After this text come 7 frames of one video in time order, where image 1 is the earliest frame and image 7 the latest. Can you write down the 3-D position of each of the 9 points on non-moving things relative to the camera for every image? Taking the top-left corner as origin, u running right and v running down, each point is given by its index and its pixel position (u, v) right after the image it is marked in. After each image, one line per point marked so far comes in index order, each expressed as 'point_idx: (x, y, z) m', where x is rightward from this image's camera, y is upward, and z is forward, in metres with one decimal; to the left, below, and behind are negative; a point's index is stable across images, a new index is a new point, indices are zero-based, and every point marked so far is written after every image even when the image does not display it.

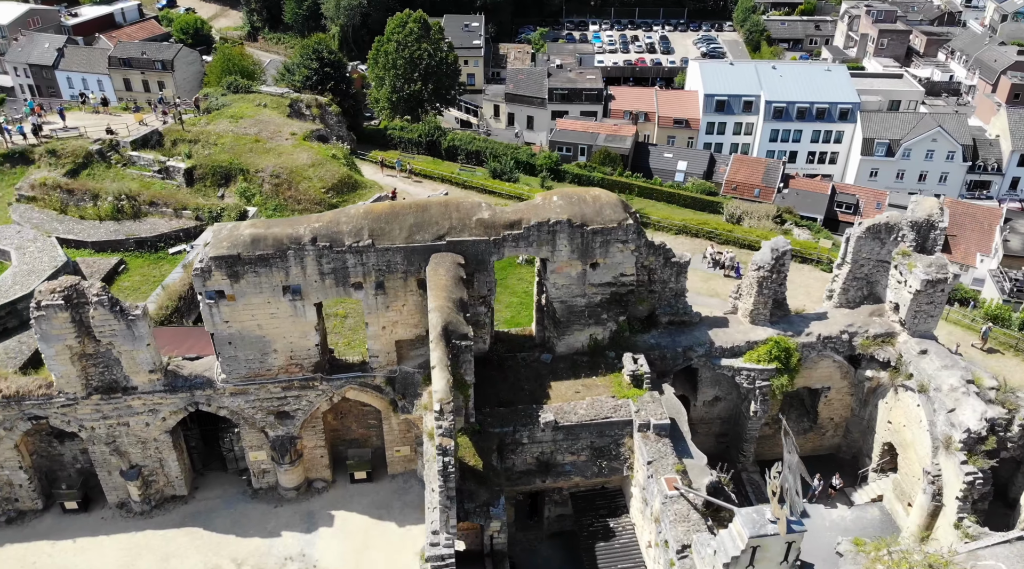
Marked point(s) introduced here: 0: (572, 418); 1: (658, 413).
0: (+1.4, -3.2, +19.9) m
1: (+3.5, -3.1, +19.9) m
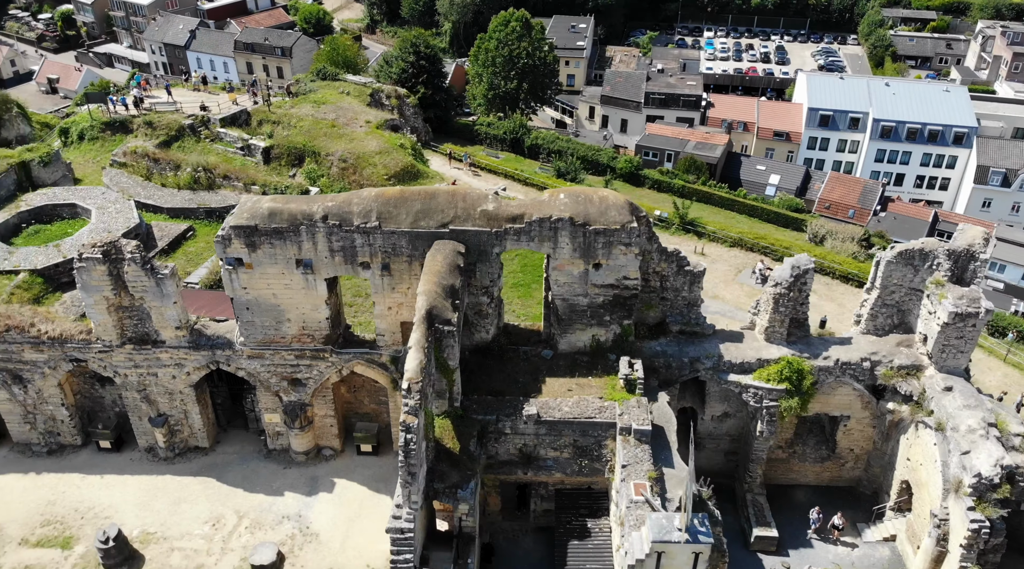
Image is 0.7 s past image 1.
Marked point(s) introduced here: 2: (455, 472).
0: (+1.1, -3.2, +20.1) m
1: (+3.1, -3.2, +19.8) m
2: (-1.3, -4.4, +19.1) m
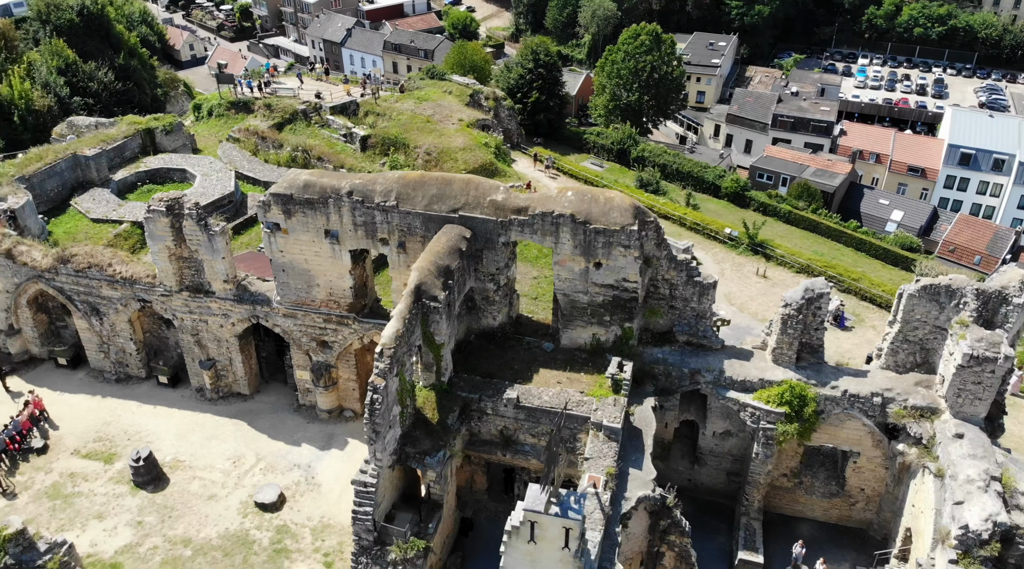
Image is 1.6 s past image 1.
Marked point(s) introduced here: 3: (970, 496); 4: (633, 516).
0: (+0.6, -3.0, +20.8) m
1: (+2.6, -3.3, +20.2) m
2: (-2.1, -3.8, +20.2) m
3: (+10.7, -4.9, +19.0) m
4: (+2.8, -5.5, +19.3) m
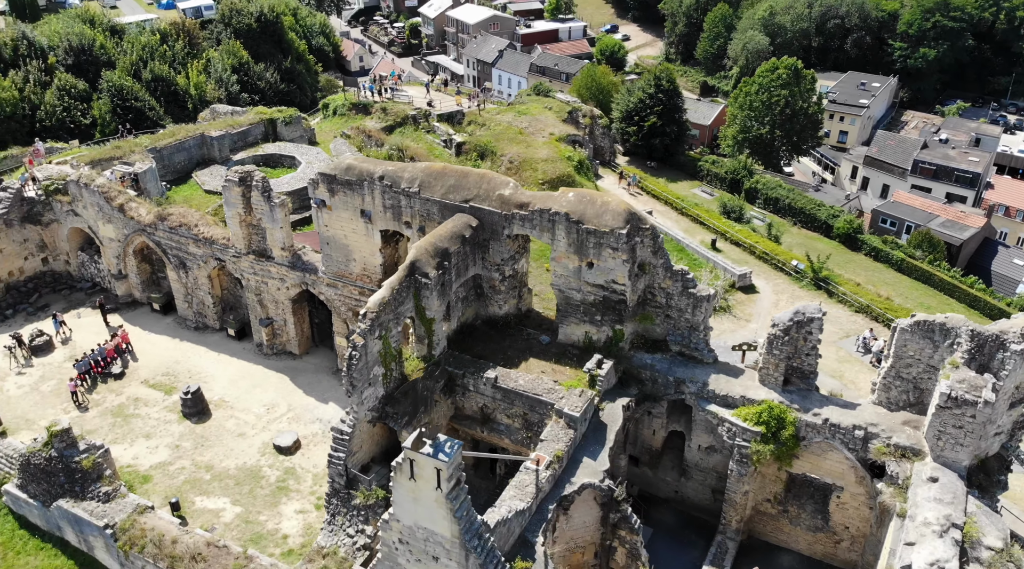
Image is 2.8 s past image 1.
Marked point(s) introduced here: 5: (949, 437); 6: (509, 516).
0: (0.0, -2.7, +22.2) m
1: (+1.7, -3.2, +21.1) m
2: (-2.8, -3.2, +22.1) m
3: (+9.2, -5.7, +18.3) m
4: (+1.6, -5.4, +20.2) m
5: (+10.5, -3.7, +19.7) m
6: (-0.1, -5.0, +17.9) m
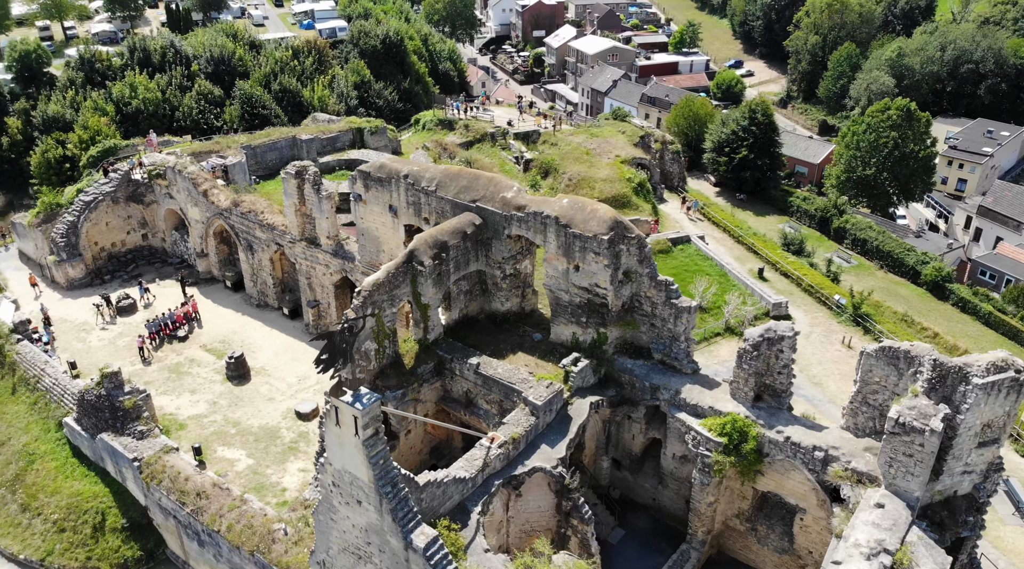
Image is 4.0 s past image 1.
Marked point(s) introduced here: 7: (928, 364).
0: (-0.6, -2.5, +23.7) m
1: (+0.9, -3.1, +22.4) m
2: (-3.4, -2.8, +24.1) m
3: (+7.6, -6.1, +18.3) m
4: (+0.4, -5.2, +21.4) m
5: (+9.3, -4.3, +19.5) m
6: (-1.6, -4.7, +19.5) m
7: (+10.1, -2.0, +19.8) m
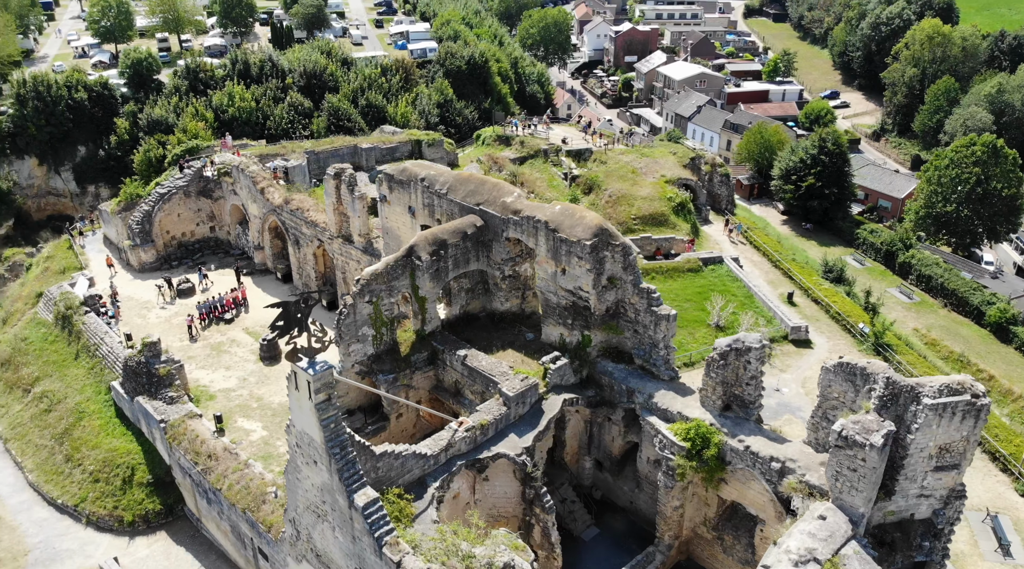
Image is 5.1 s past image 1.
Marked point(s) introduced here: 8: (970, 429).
0: (-1.1, -2.4, +25.2) m
1: (+0.2, -3.1, +23.6) m
2: (-3.9, -2.6, +25.9) m
3: (+6.1, -6.4, +18.7) m
4: (-0.6, -5.1, +22.7) m
5: (+8.0, -4.7, +19.6) m
6: (-2.7, -4.4, +21.0) m
7: (+9.0, -2.4, +19.9) m
8: (+11.0, -3.5, +19.6) m
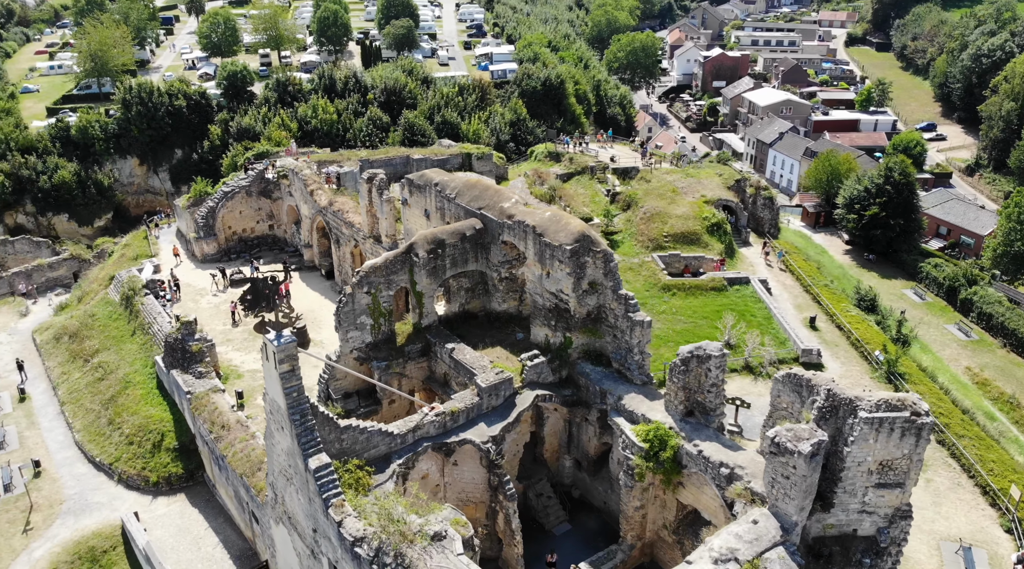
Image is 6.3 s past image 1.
0: (-1.7, -2.3, +26.7) m
1: (-0.6, -3.0, +25.0) m
2: (-4.3, -2.3, +27.8) m
3: (+4.4, -6.5, +19.2) m
4: (-1.6, -5.0, +24.1) m
5: (+6.5, -4.9, +20.0) m
6: (-3.9, -4.1, +22.7) m
7: (+7.7, -2.7, +20.2) m
8: (+9.6, -3.9, +19.6) m
